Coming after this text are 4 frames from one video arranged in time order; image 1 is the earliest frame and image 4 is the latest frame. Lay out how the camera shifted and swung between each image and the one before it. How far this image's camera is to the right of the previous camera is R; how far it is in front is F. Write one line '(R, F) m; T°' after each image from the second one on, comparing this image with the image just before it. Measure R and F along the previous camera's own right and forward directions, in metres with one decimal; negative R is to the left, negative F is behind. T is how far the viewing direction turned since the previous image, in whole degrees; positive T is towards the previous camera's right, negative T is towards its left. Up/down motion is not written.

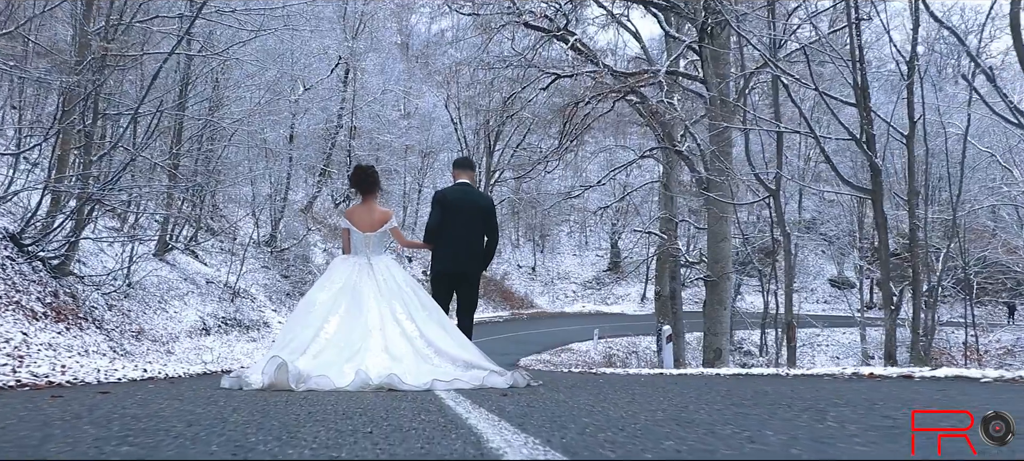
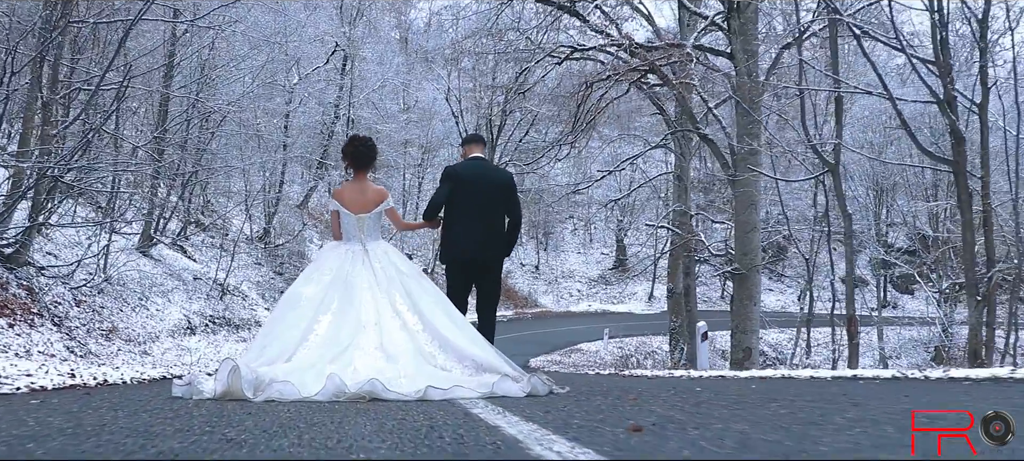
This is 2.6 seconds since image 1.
(-0.2, +1.2) m; 0°
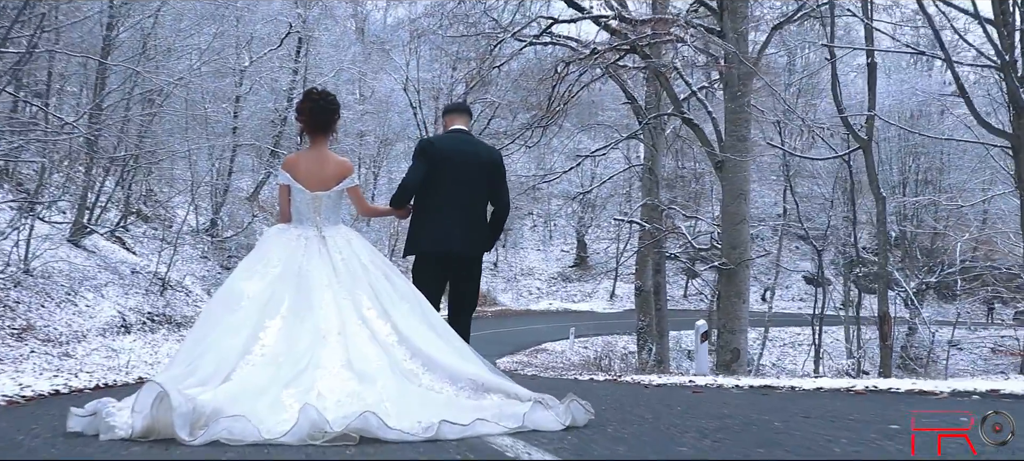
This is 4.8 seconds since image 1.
(-0.3, +1.2) m; +3°
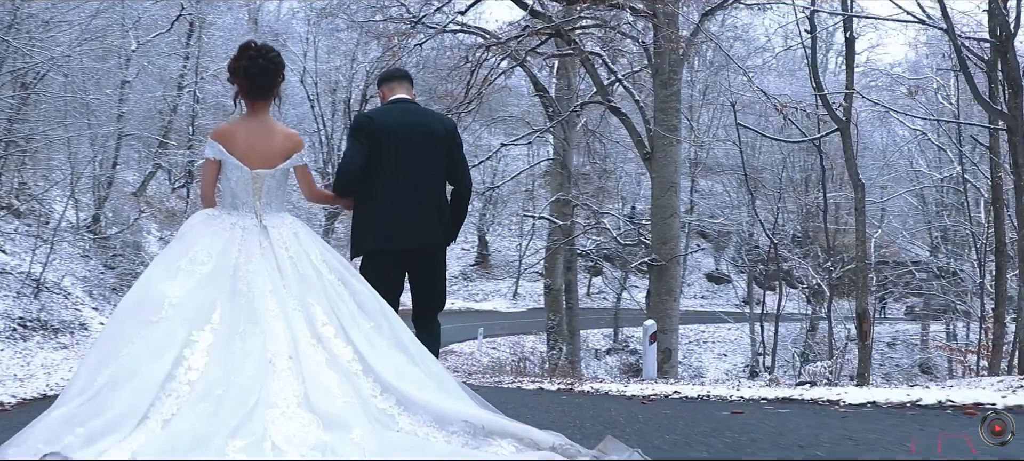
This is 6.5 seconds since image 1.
(-0.4, +0.9) m; +7°
